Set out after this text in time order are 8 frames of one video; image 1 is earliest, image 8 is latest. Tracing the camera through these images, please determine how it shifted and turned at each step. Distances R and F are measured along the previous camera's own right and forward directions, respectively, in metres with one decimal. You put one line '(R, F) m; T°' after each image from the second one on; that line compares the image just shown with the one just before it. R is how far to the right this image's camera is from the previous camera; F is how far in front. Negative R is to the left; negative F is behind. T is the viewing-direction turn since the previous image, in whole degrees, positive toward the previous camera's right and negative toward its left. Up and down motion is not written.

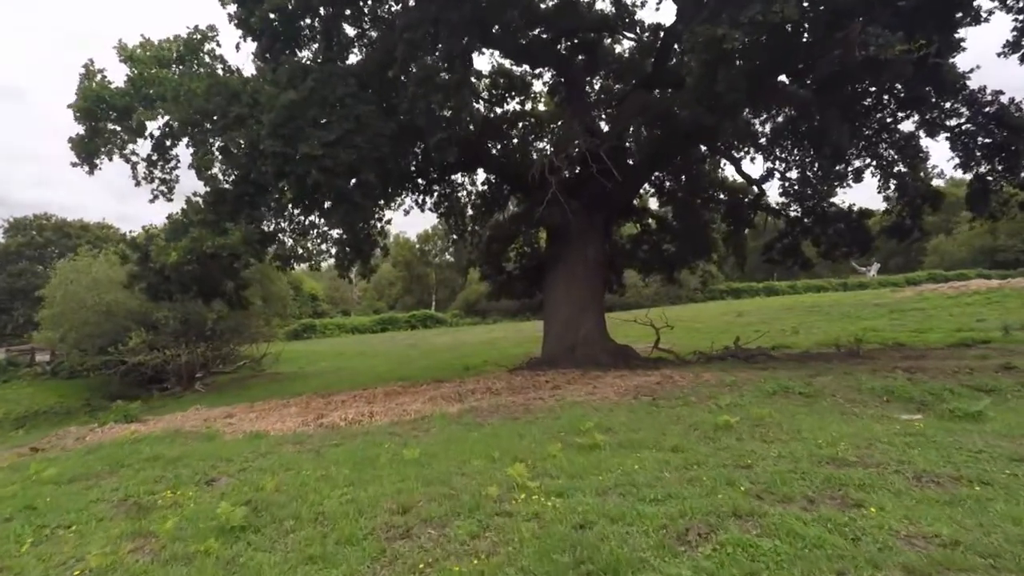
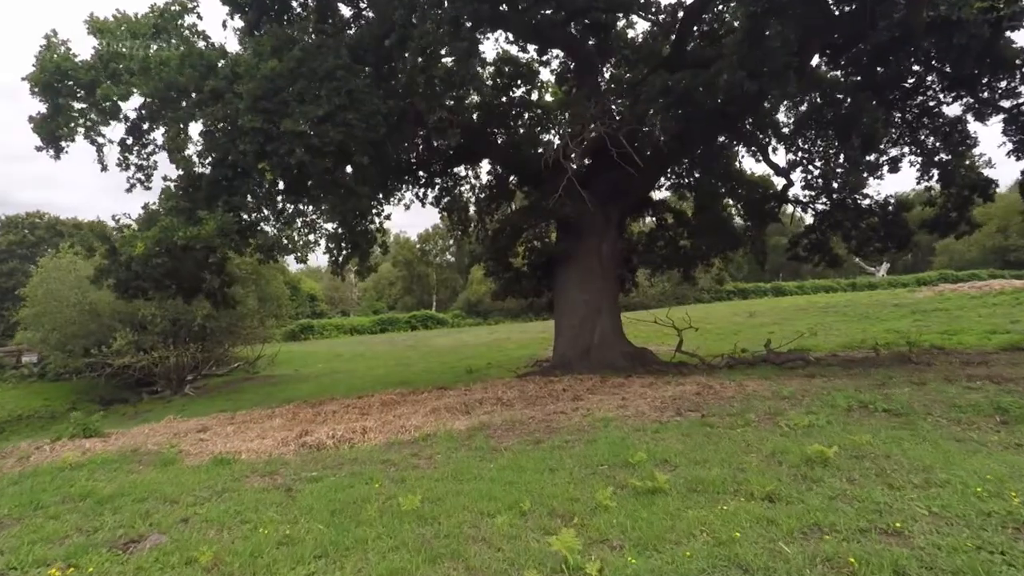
(-0.2, +1.2) m; 0°
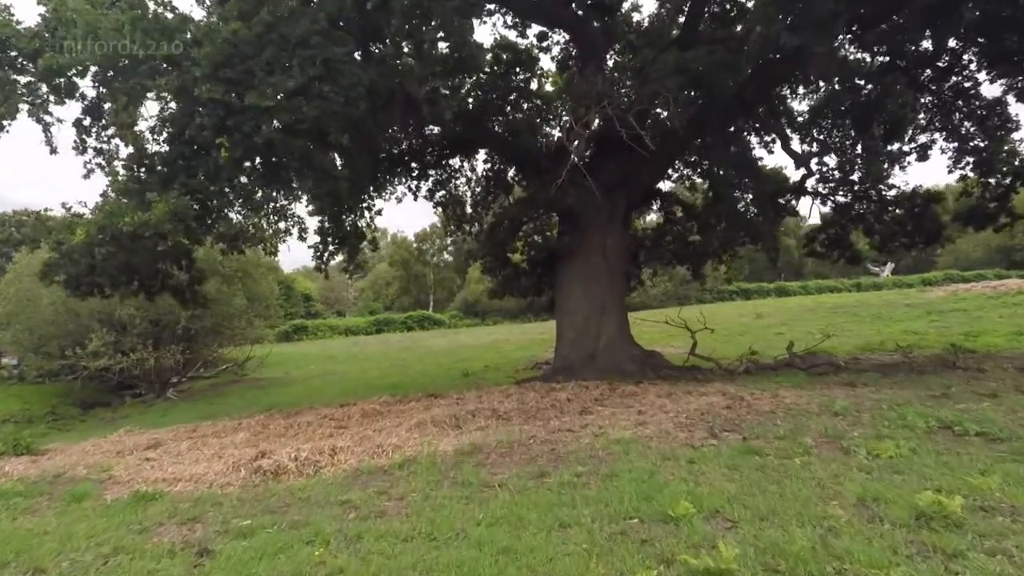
(0.0, +1.2) m; 0°
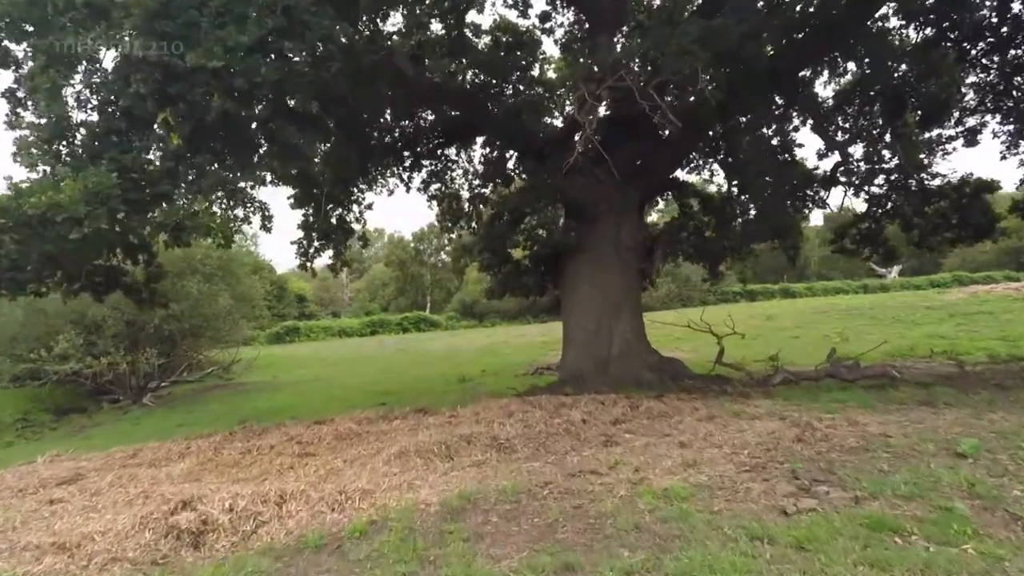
(-0.1, +1.5) m; 0°
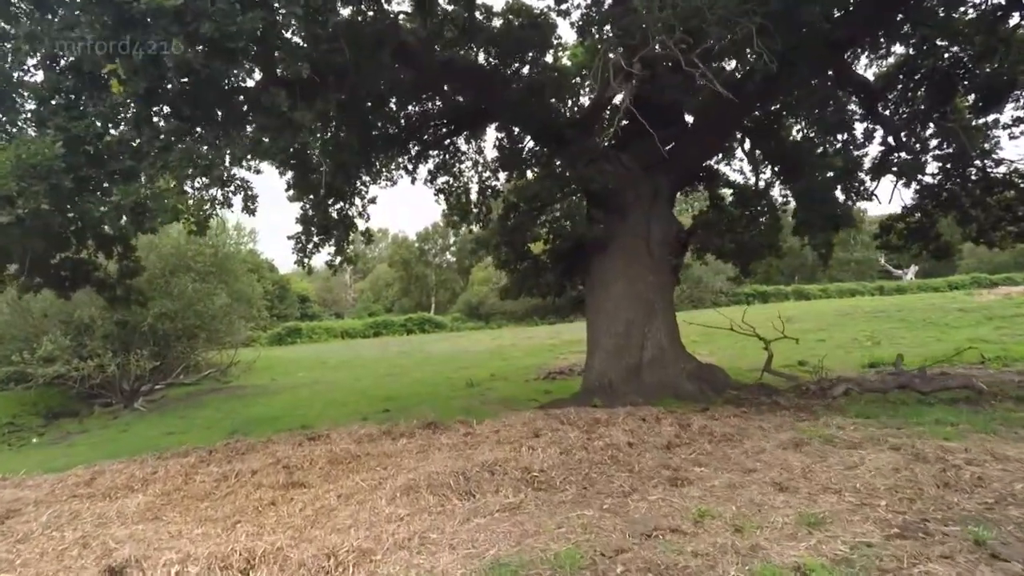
(-0.3, +1.2) m; 0°
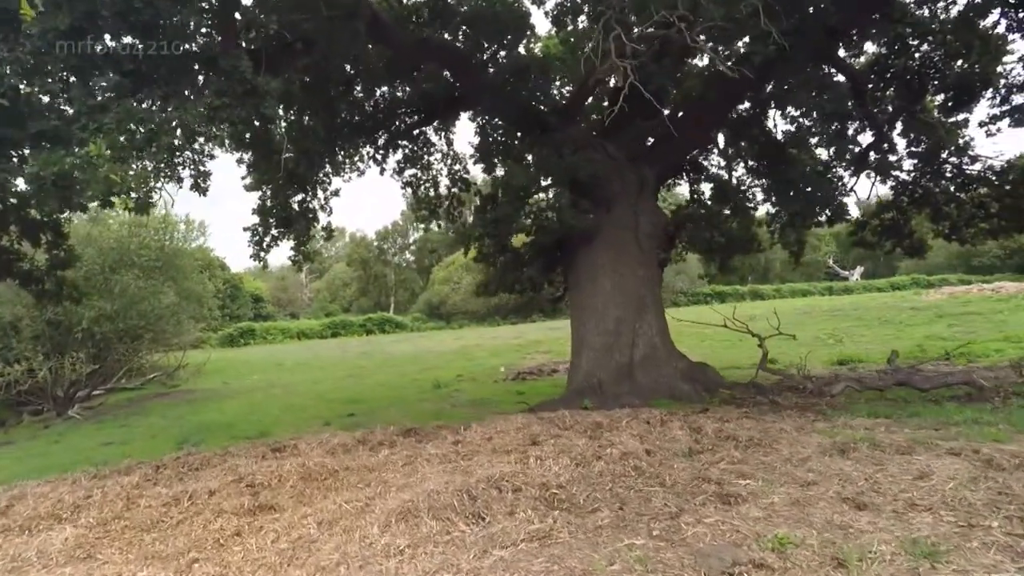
(-0.4, +0.7) m; +4°
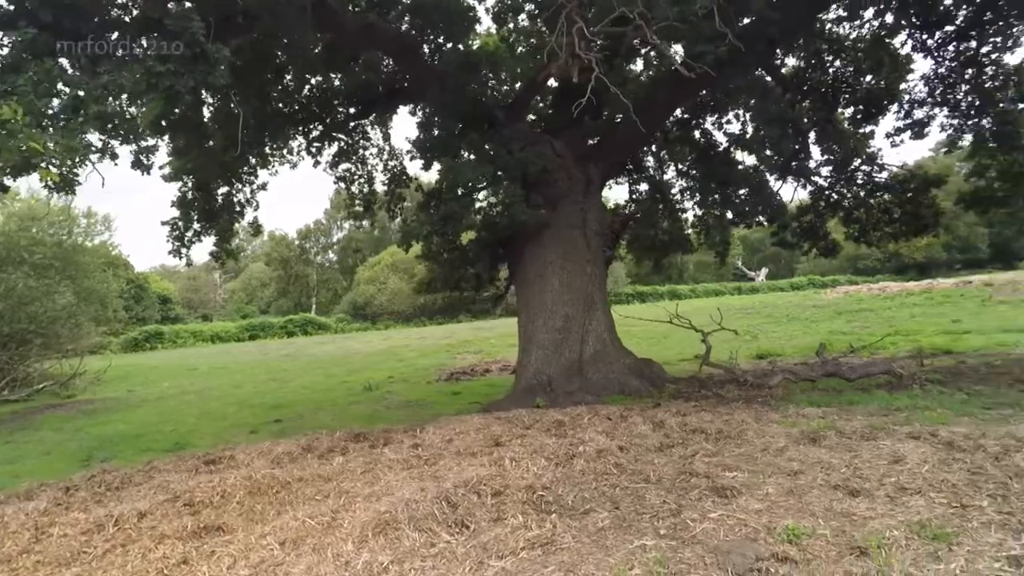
(-0.4, +0.3) m; +8°
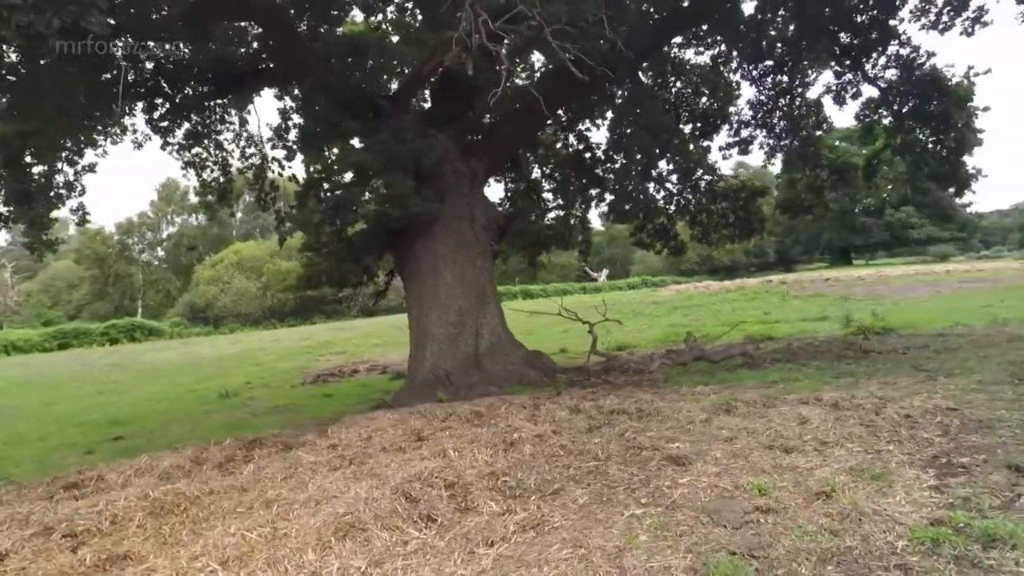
(-0.8, +0.2) m; +15°
